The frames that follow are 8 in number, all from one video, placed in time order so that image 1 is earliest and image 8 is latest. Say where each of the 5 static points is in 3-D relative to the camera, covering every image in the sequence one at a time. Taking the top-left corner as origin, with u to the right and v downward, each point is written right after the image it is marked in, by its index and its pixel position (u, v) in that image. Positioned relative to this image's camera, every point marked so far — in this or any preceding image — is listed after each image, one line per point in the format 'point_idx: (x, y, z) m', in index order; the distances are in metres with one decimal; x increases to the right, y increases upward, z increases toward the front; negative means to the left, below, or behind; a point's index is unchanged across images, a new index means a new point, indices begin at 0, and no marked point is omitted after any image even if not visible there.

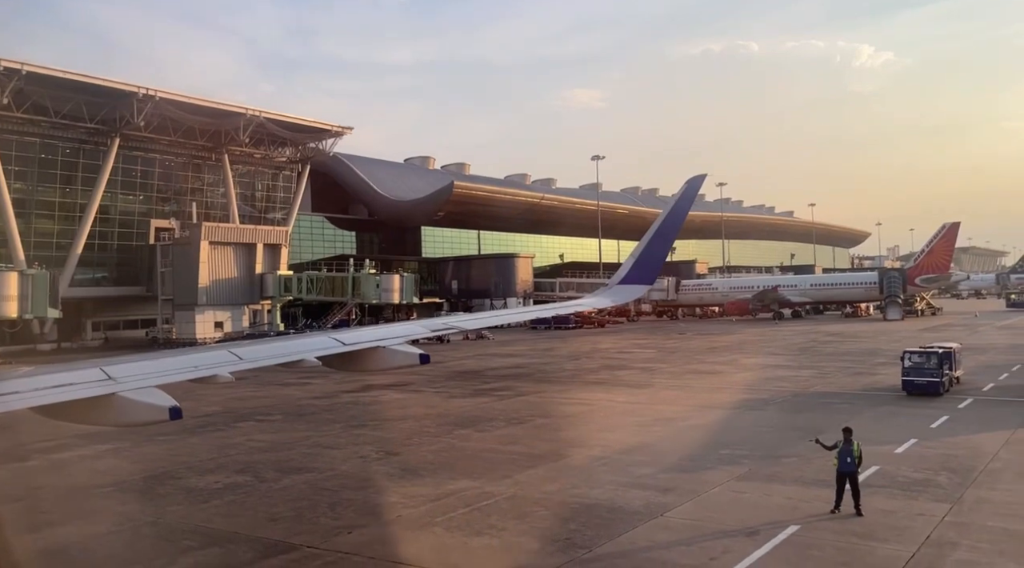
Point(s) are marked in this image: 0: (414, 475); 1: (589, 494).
0: (-1.8, -3.4, +14.8) m
1: (+1.2, -3.2, +12.8) m
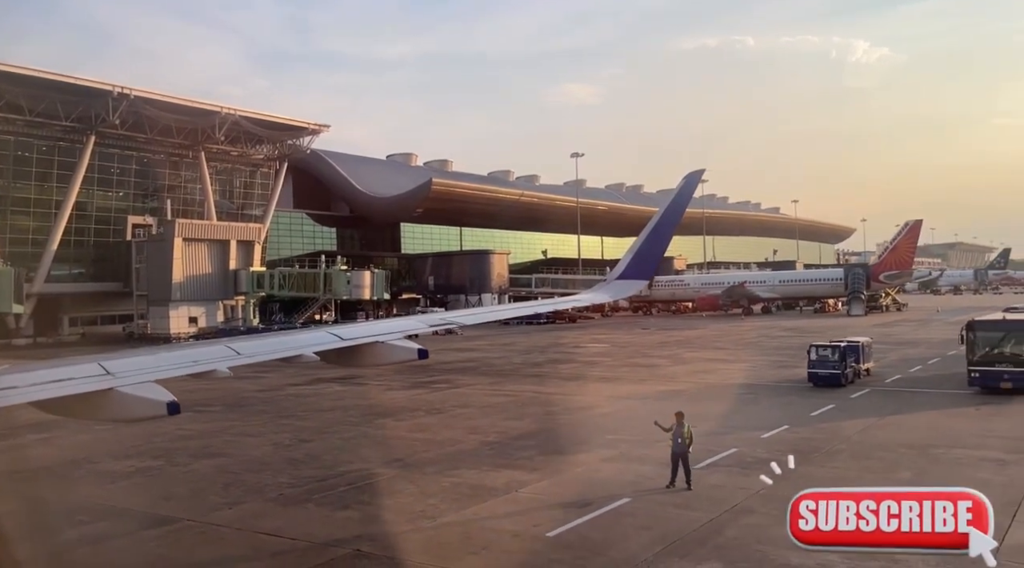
0: (-3.8, -3.3, +16.0) m
1: (-0.8, -3.1, +14.0) m
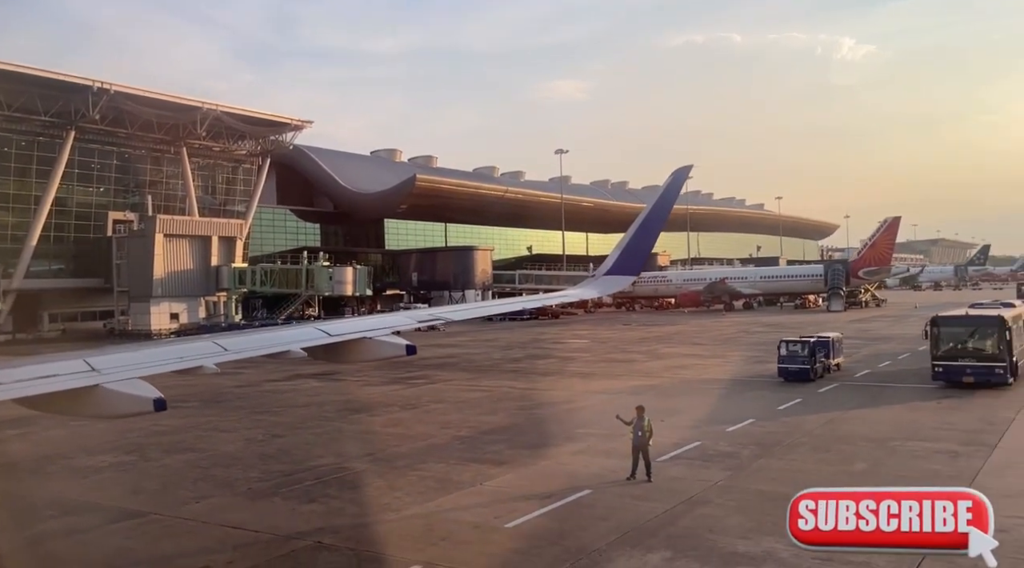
0: (-4.4, -3.2, +16.2) m
1: (-1.4, -3.1, +14.3) m
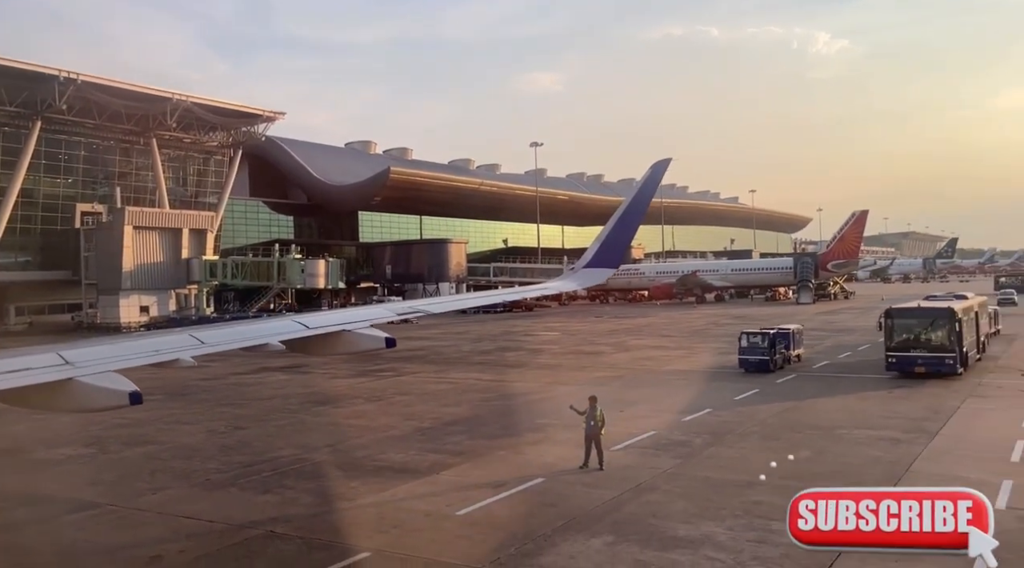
0: (-5.1, -3.1, +16.3) m
1: (-2.1, -3.0, +14.4) m
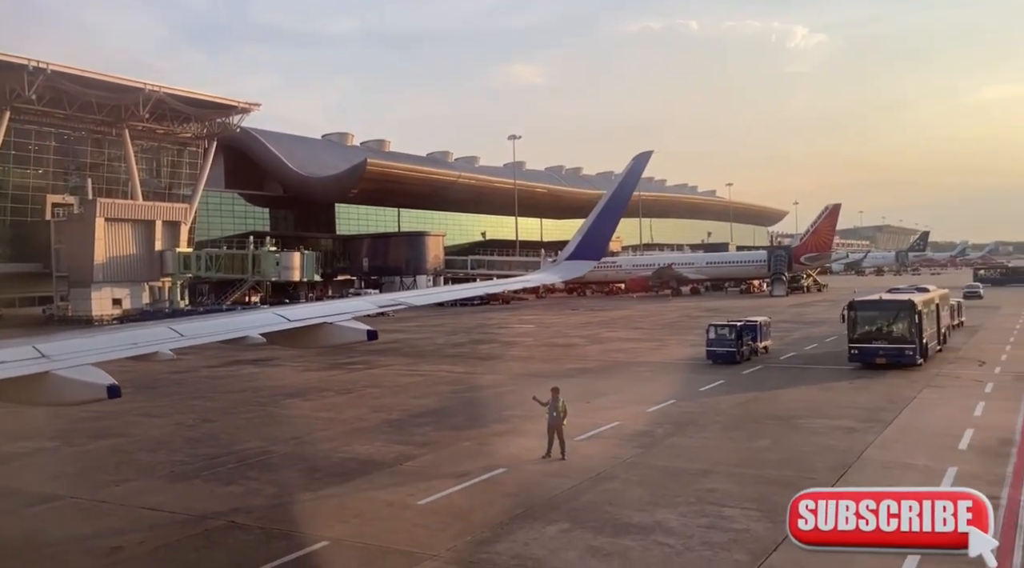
0: (-5.8, -3.0, +16.3) m
1: (-2.7, -2.8, +14.6) m
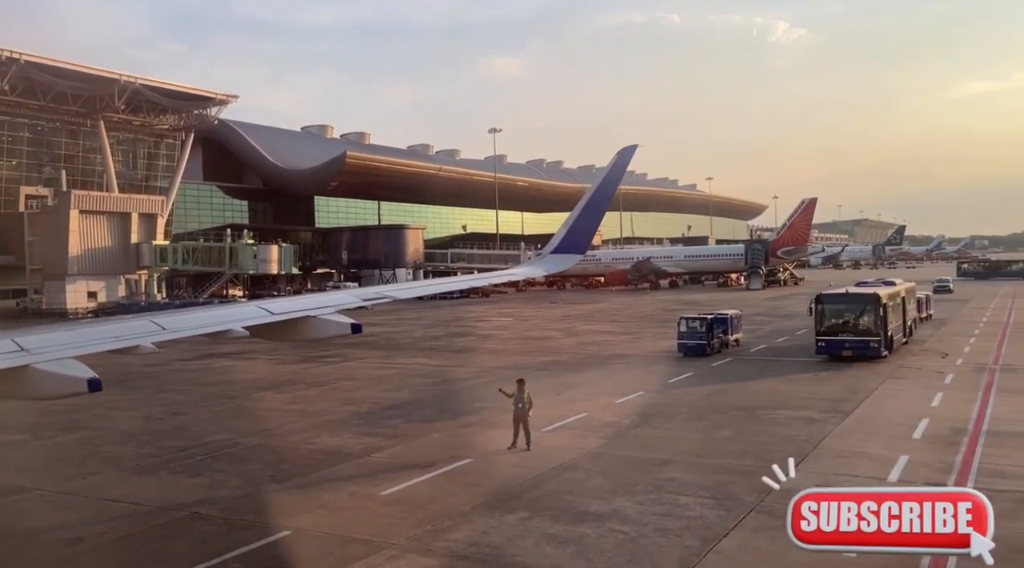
0: (-6.4, -2.8, +16.4) m
1: (-3.3, -2.7, +14.7) m
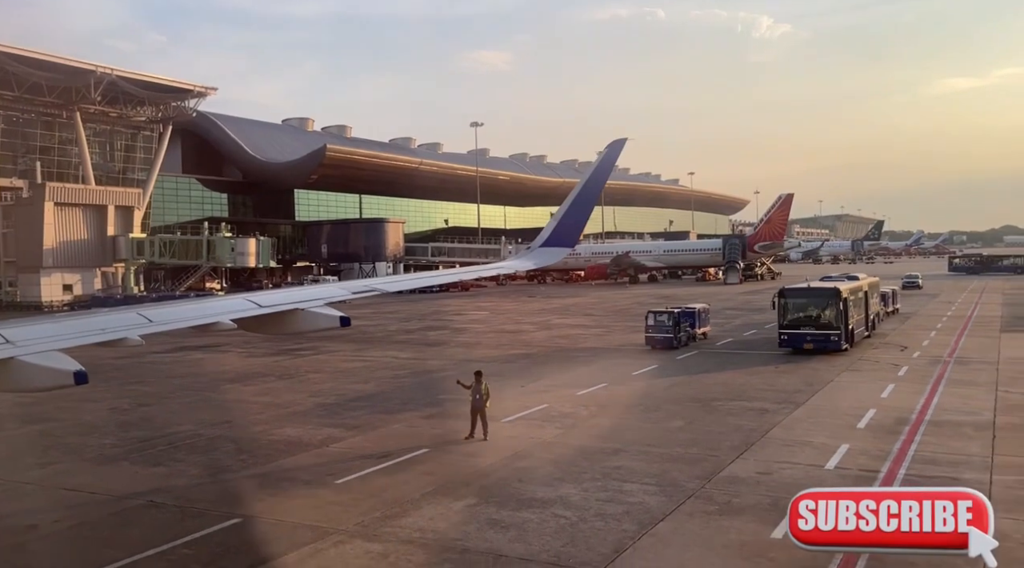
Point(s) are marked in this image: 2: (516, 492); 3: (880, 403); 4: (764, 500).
0: (-7.1, -2.7, +16.5) m
1: (-4.0, -2.6, +14.9) m
2: (+0.1, -2.5, +10.3) m
3: (+6.5, -2.1, +14.9) m
4: (+2.8, -2.4, +9.6) m
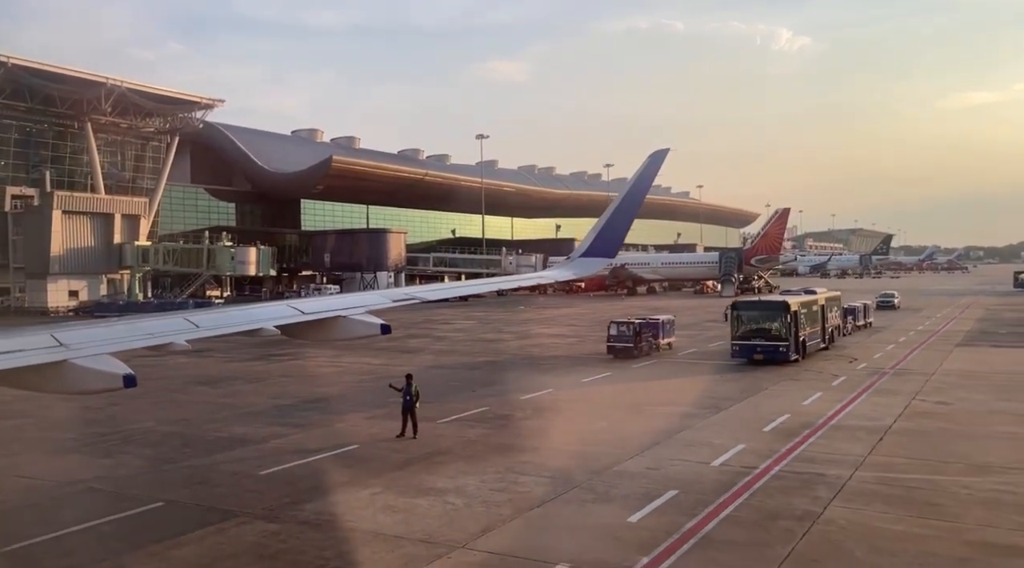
0: (-8.3, -2.8, +17.5) m
1: (-5.2, -2.7, +15.8) m
2: (-1.2, -2.6, +11.1) m
3: (+5.3, -2.3, +15.7) m
4: (+1.6, -2.5, +10.4) m
